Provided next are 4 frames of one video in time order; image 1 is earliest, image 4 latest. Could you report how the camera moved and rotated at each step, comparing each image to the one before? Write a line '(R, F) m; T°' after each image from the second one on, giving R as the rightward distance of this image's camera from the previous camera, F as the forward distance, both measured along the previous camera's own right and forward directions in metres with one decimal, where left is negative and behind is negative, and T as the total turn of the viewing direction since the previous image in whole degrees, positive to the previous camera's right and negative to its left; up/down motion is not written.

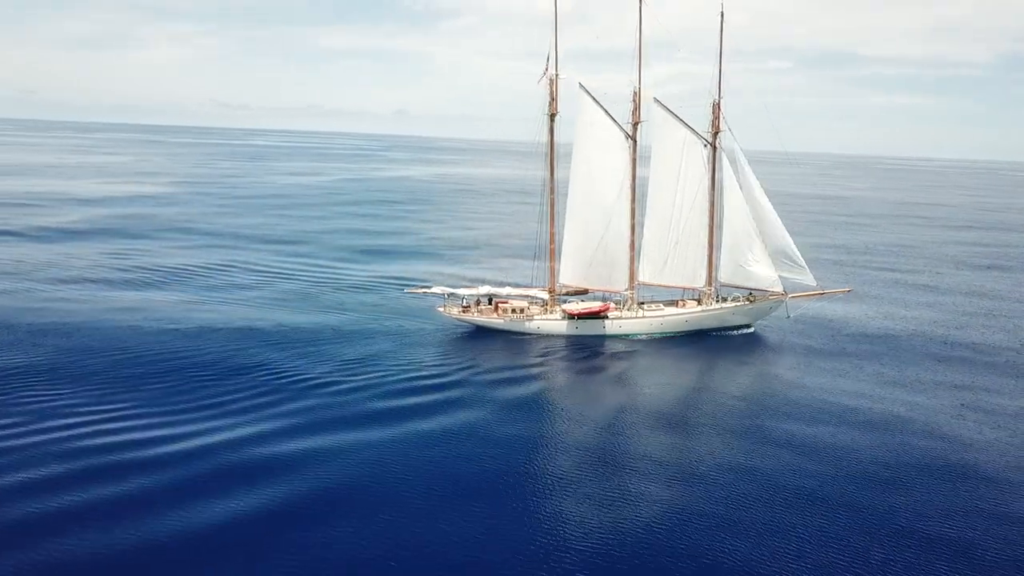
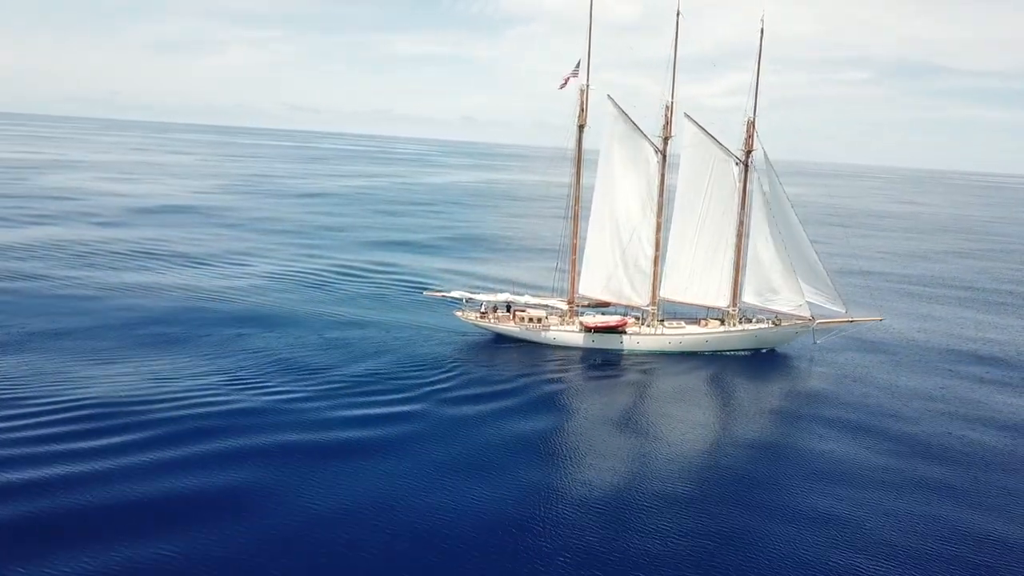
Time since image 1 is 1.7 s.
(+2.8, +0.2) m; -5°
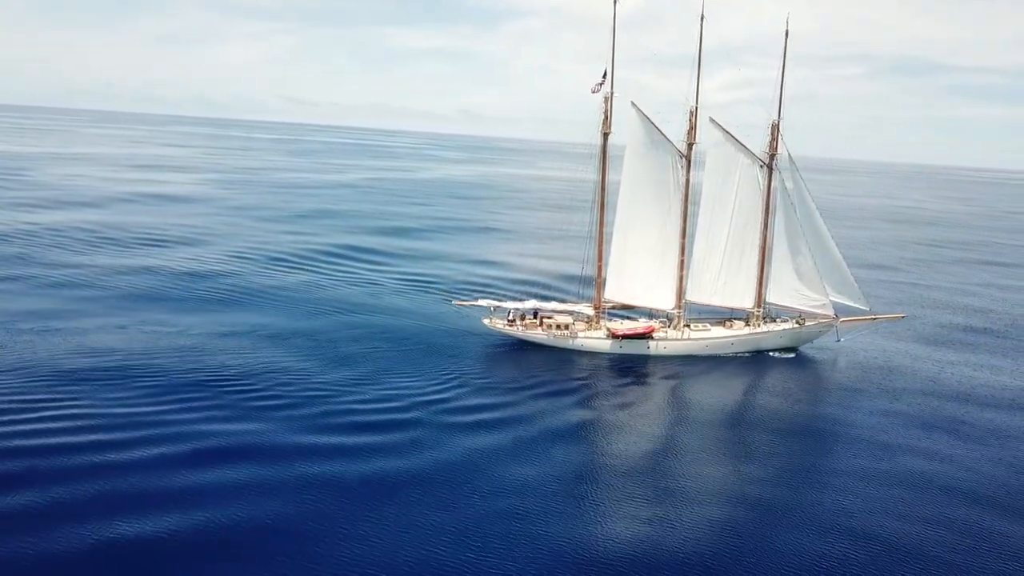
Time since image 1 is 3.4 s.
(-2.1, -0.2) m; +1°
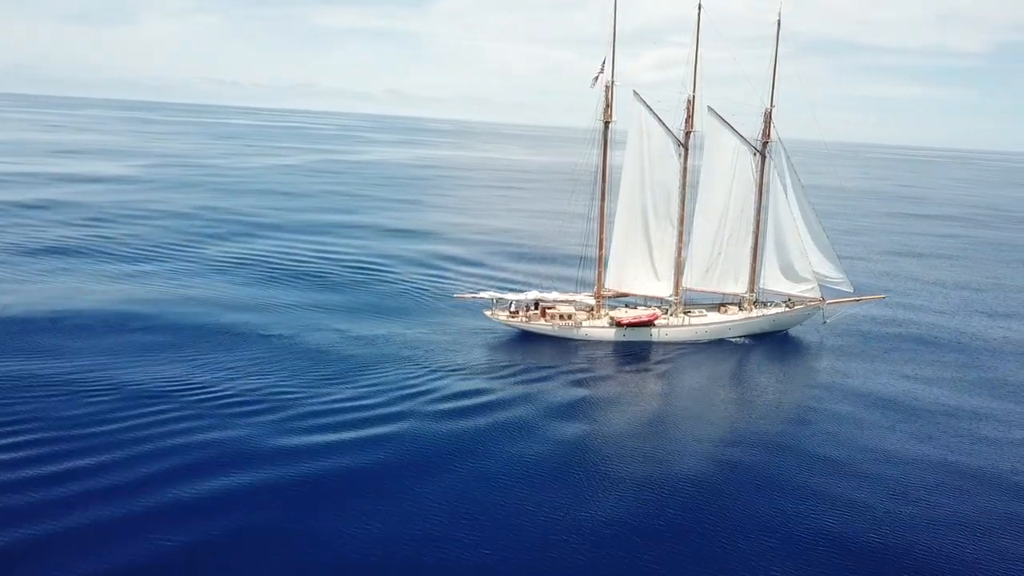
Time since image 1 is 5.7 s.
(-4.3, +0.1) m; +5°
